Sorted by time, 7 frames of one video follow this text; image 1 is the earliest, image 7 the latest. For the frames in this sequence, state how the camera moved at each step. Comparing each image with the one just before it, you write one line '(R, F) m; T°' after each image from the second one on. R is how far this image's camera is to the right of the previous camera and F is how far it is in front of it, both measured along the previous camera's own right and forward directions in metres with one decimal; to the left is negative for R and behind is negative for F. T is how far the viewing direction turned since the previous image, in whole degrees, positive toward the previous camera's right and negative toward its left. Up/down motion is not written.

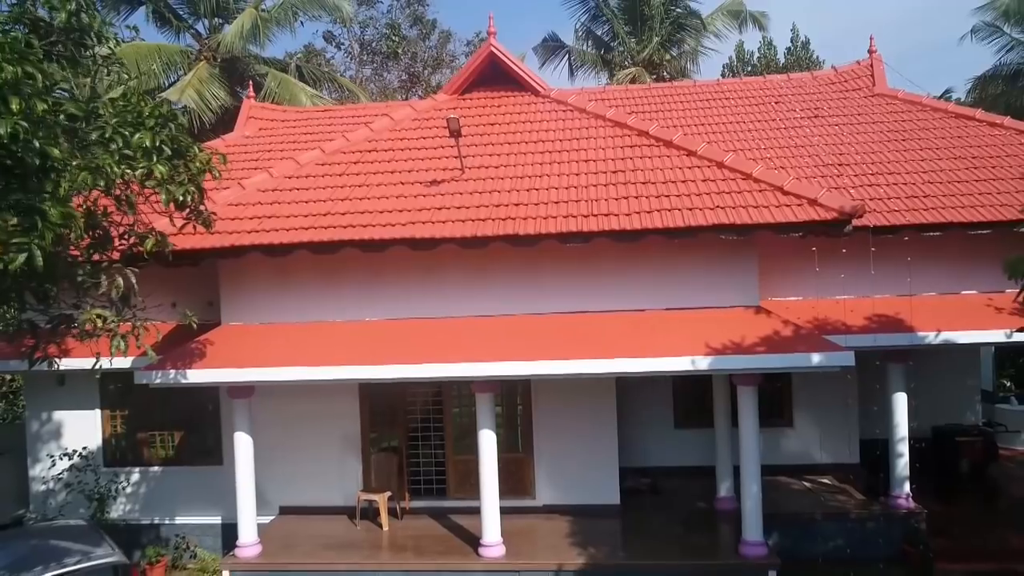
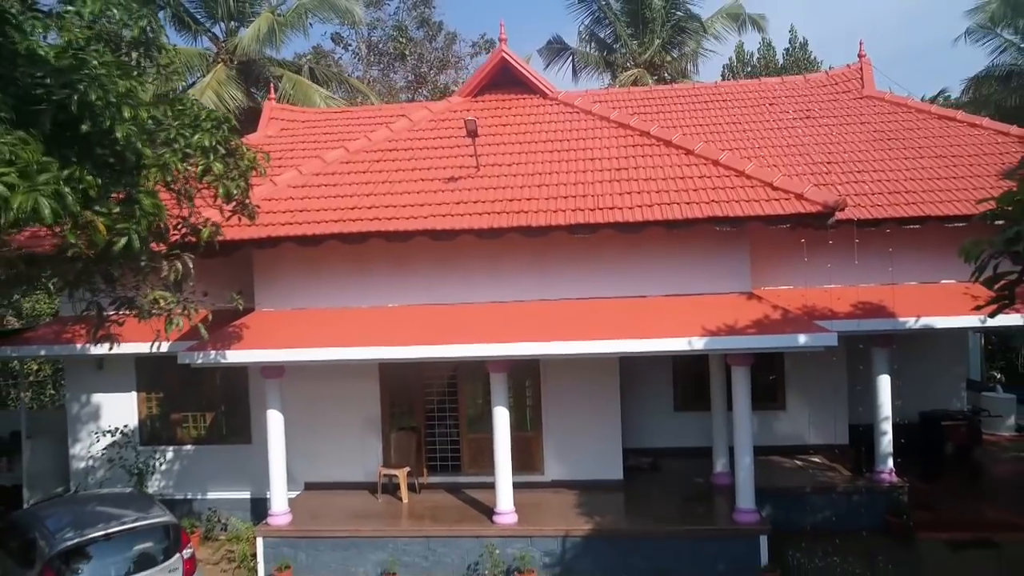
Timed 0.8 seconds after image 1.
(-0.1, -0.7) m; 0°
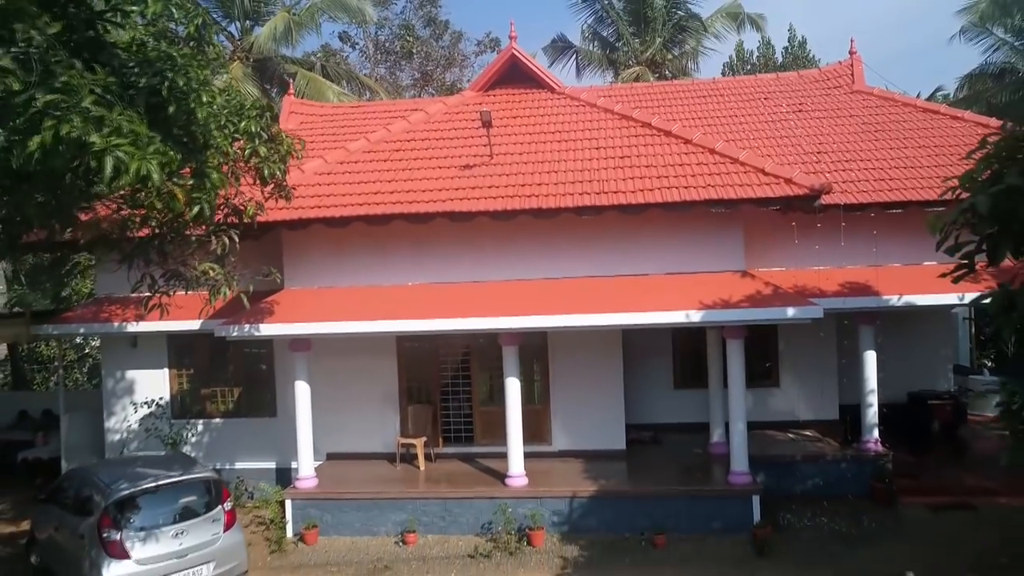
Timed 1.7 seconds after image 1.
(-0.1, -0.7) m; 0°
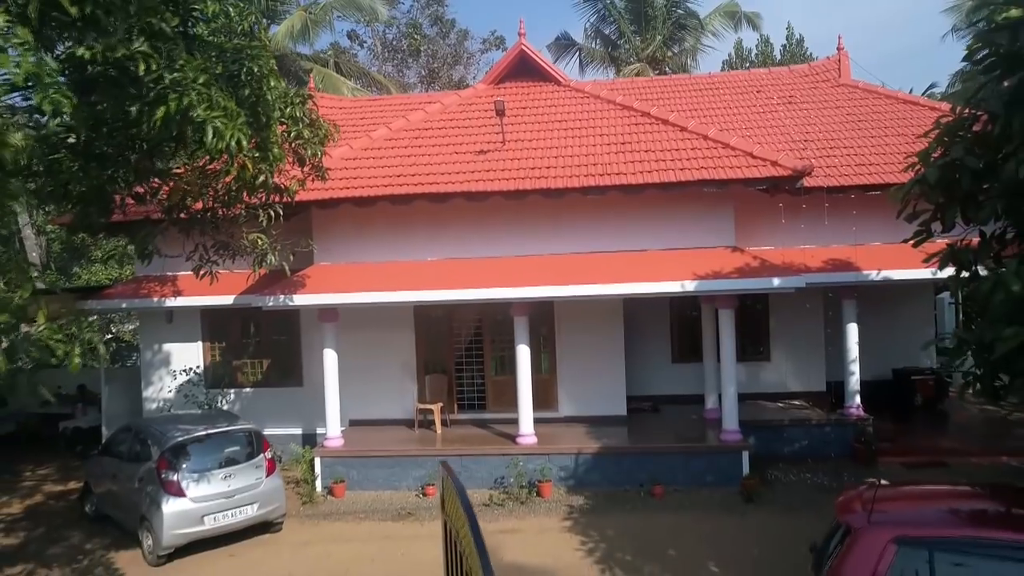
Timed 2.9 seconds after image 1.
(-0.1, -0.9) m; 0°
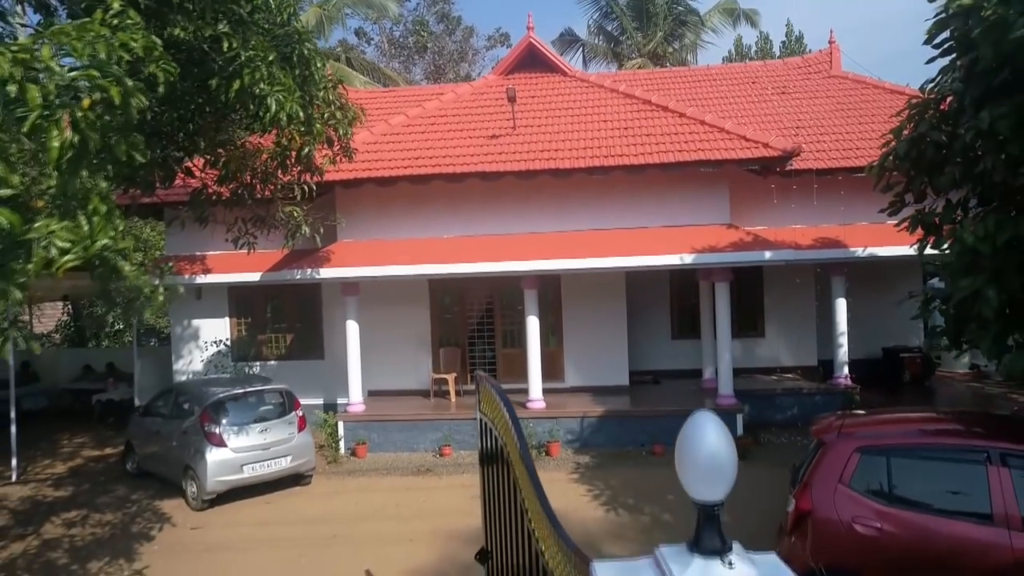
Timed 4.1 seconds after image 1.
(-0.1, -0.8) m; 0°
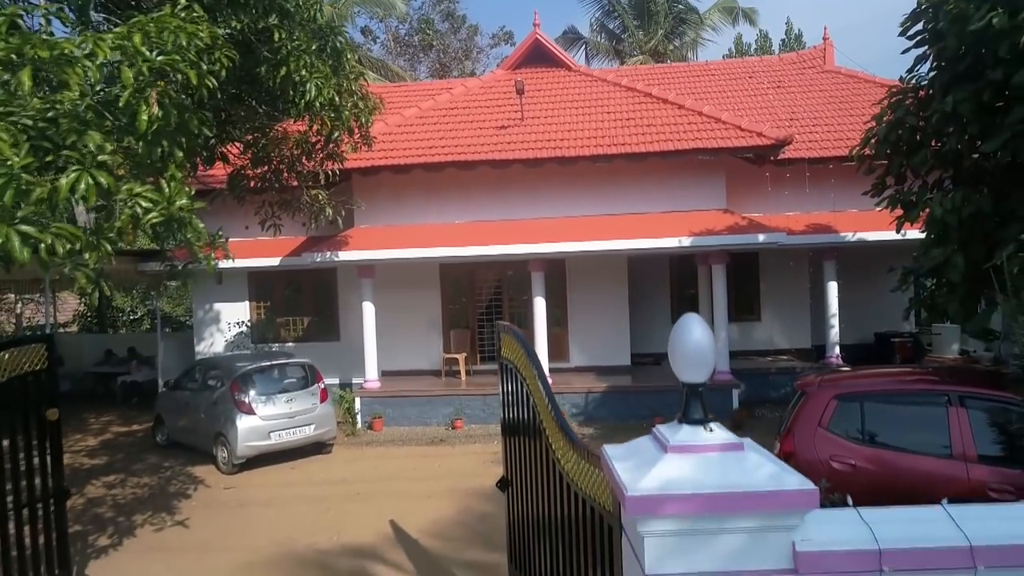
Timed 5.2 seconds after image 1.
(-0.1, -0.6) m; 0°
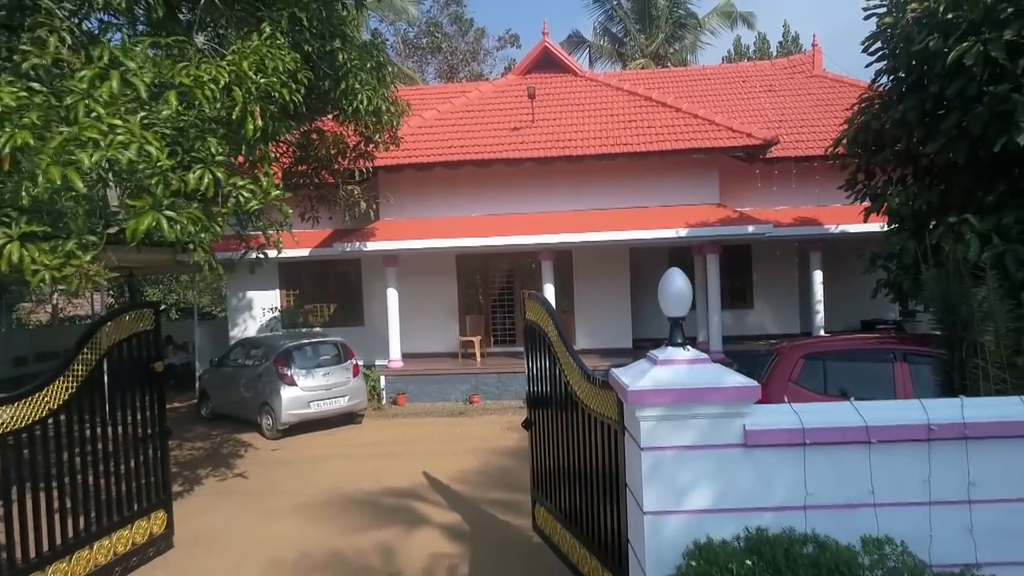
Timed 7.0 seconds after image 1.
(-0.1, -1.2) m; 0°
